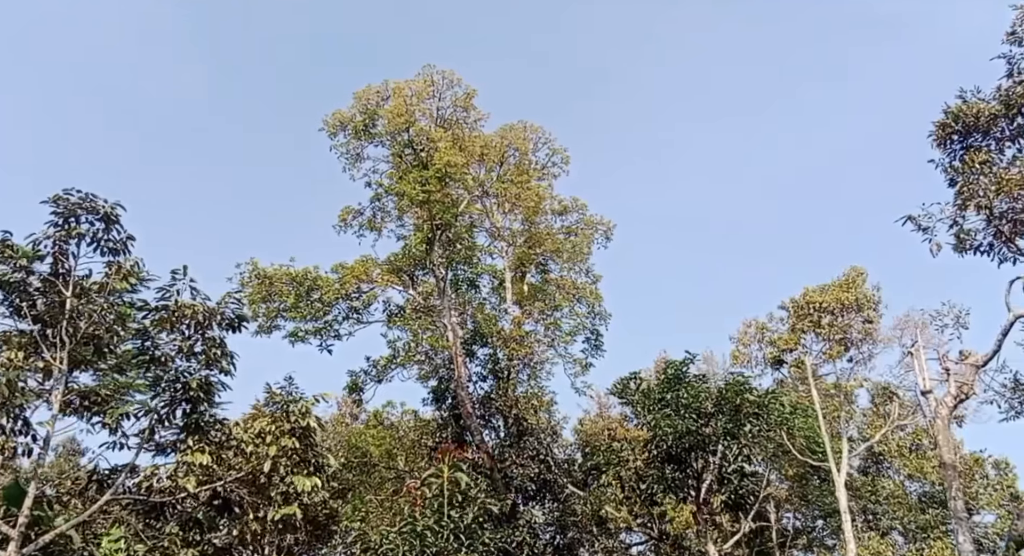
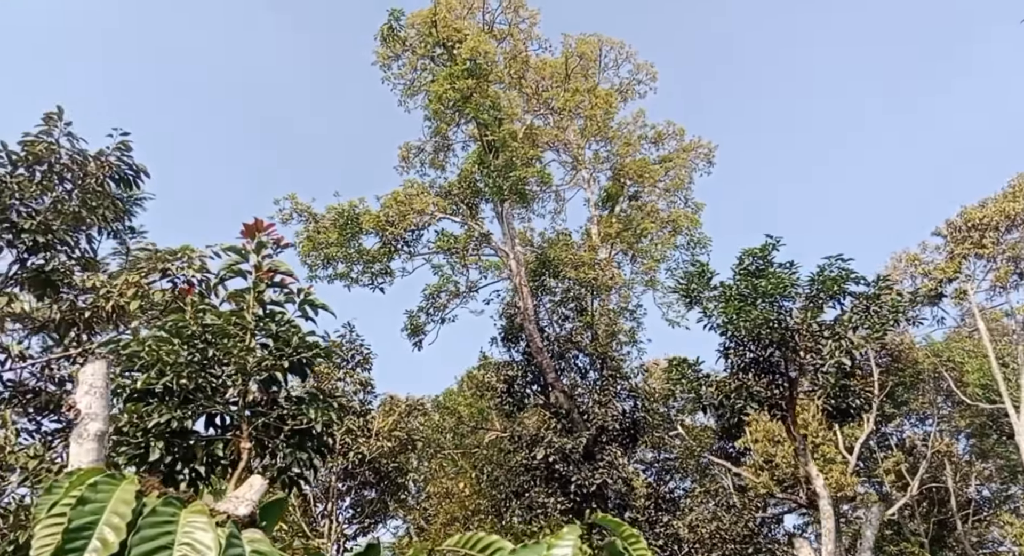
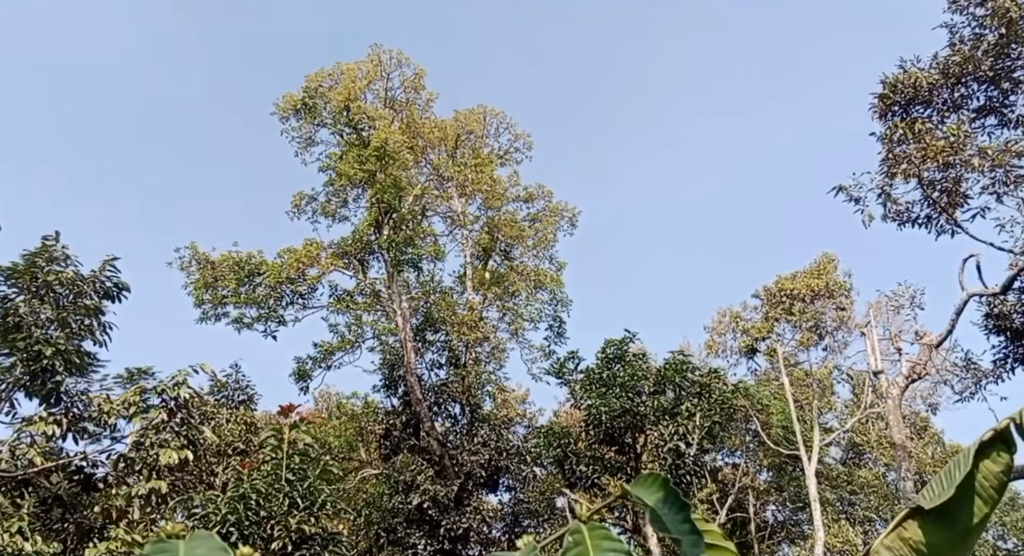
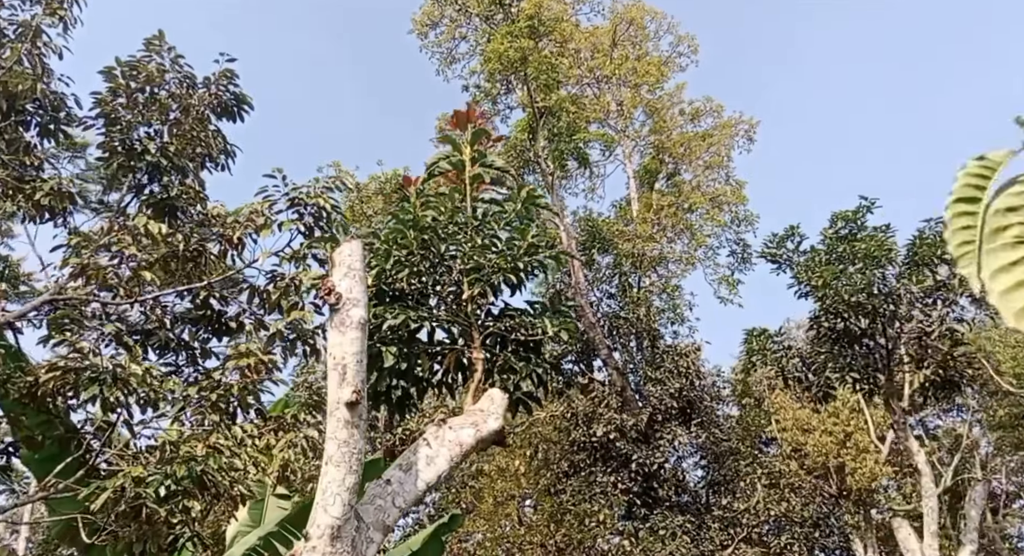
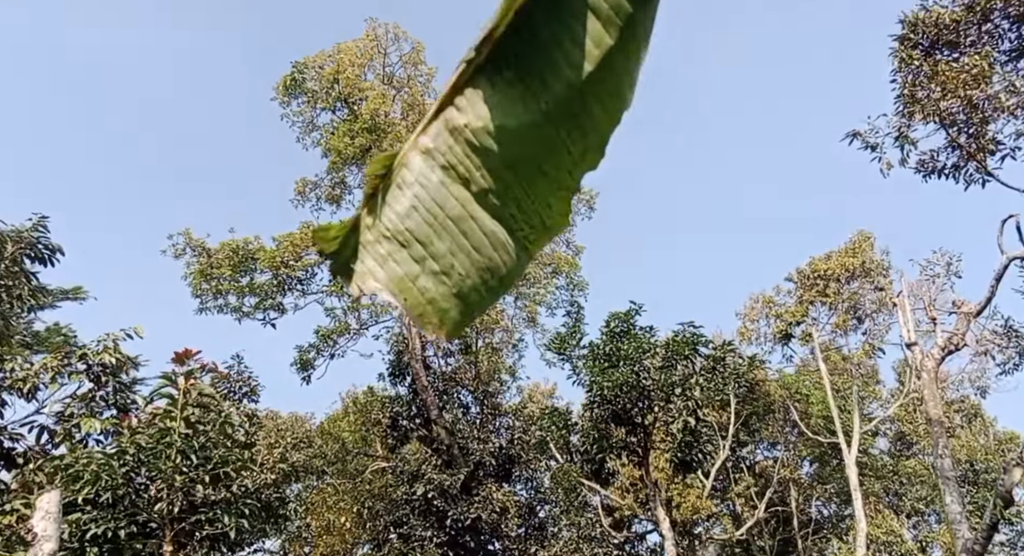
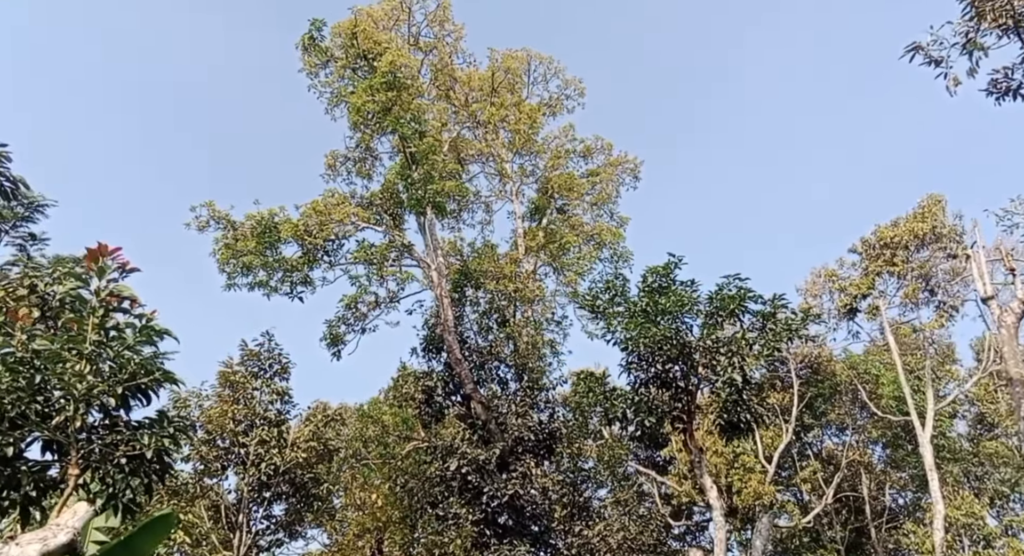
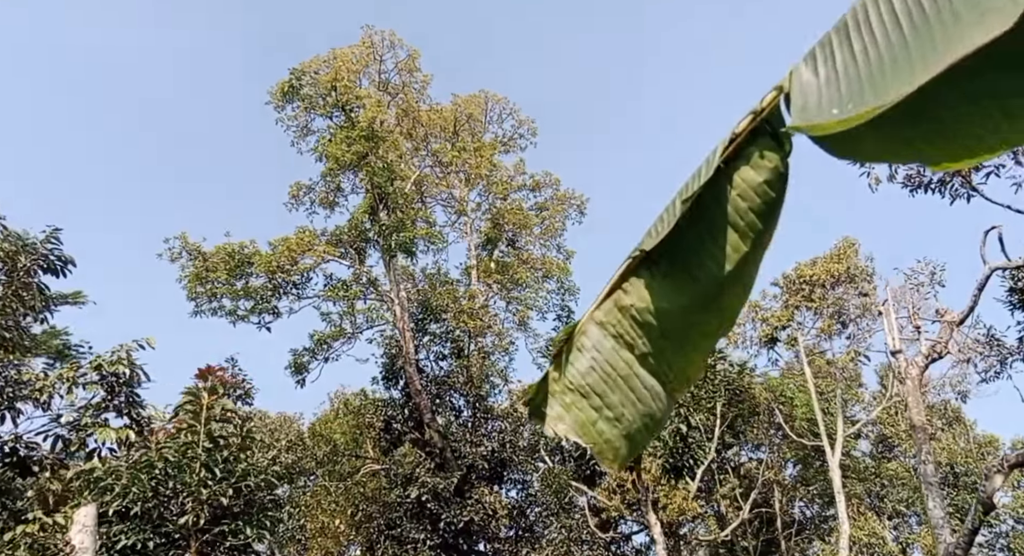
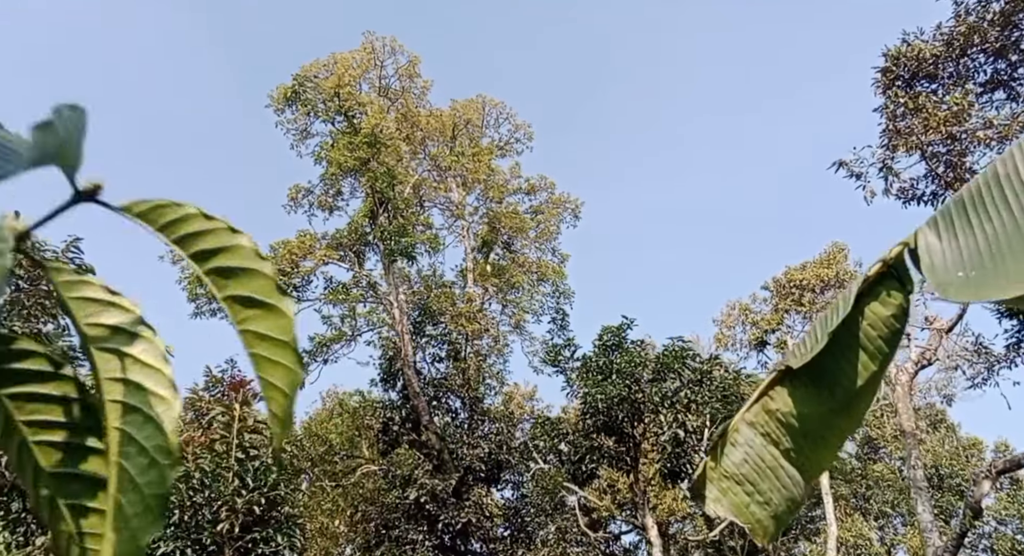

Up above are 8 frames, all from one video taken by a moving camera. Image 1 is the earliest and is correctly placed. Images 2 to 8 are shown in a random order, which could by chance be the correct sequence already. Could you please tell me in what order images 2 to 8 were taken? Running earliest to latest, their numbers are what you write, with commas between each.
3, 8, 7, 5, 6, 2, 4
